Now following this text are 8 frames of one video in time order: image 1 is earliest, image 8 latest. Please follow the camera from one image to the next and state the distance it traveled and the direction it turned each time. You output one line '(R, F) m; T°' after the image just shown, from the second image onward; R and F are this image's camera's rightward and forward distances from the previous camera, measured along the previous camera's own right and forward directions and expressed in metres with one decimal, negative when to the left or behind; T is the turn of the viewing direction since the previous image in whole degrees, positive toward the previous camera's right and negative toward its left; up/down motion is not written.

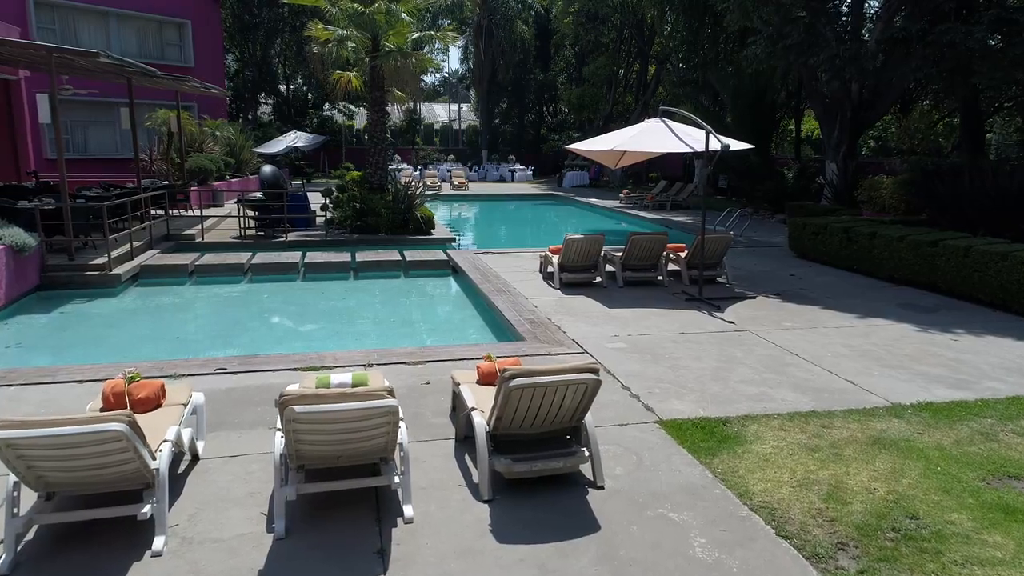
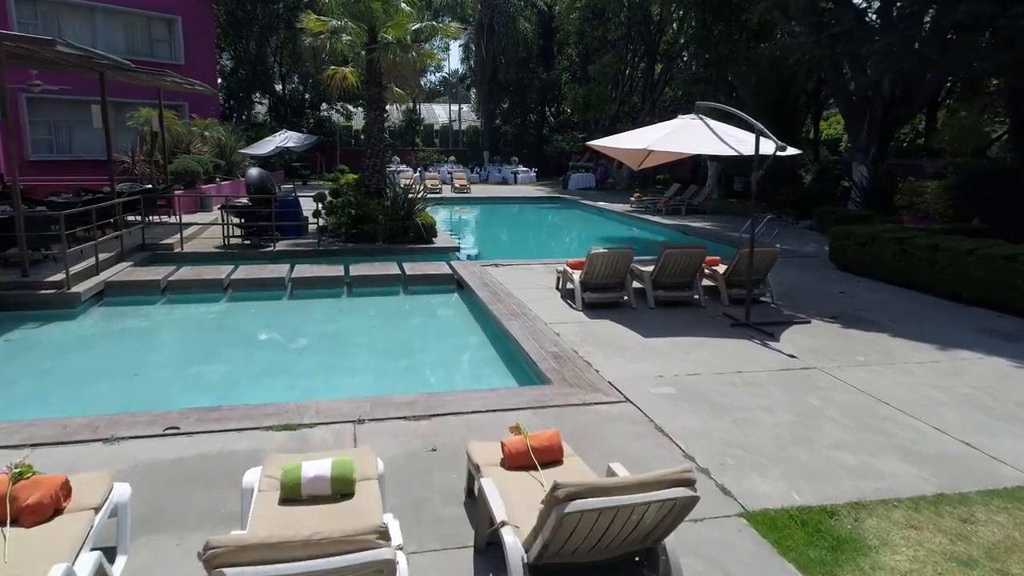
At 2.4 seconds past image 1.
(-0.2, +1.3) m; 0°
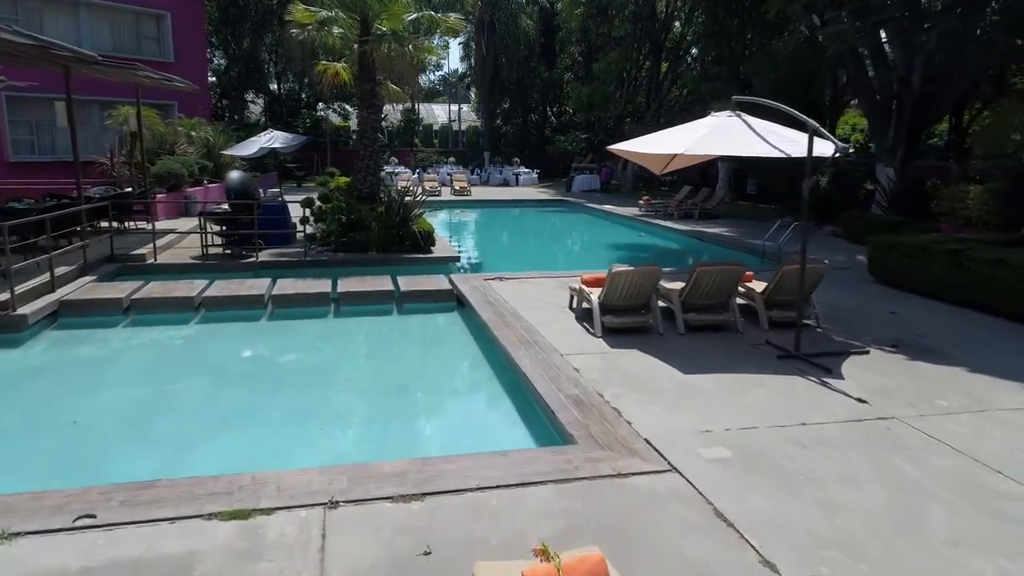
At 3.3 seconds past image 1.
(-0.1, +1.1) m; 0°
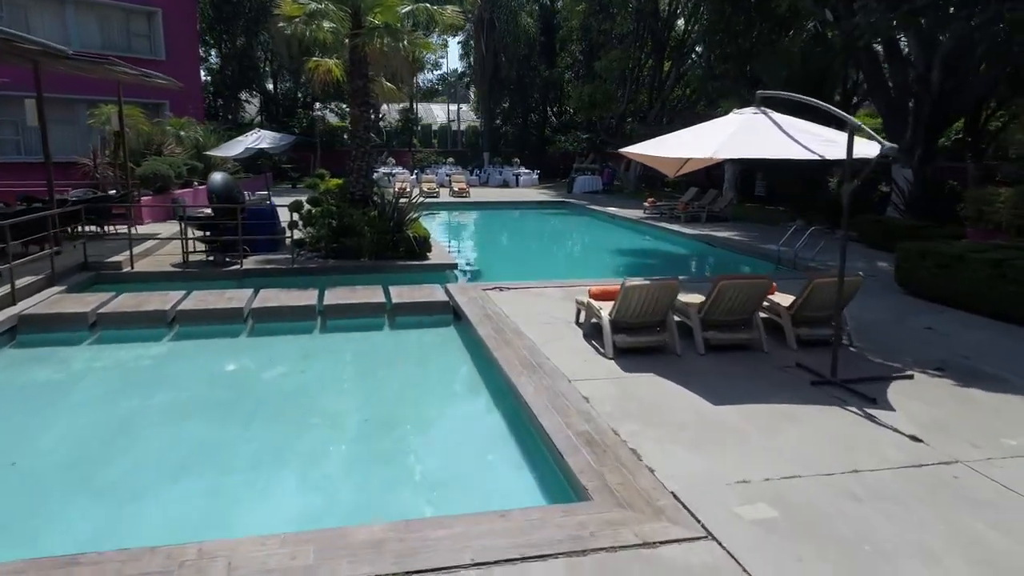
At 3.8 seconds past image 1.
(0.0, +0.7) m; 0°
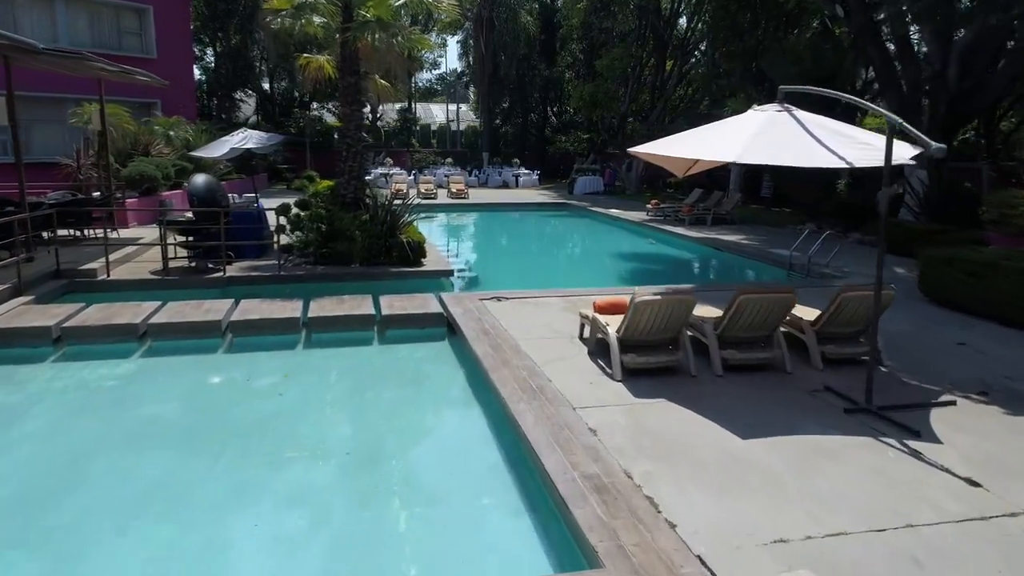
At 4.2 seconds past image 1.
(0.0, +0.6) m; 0°
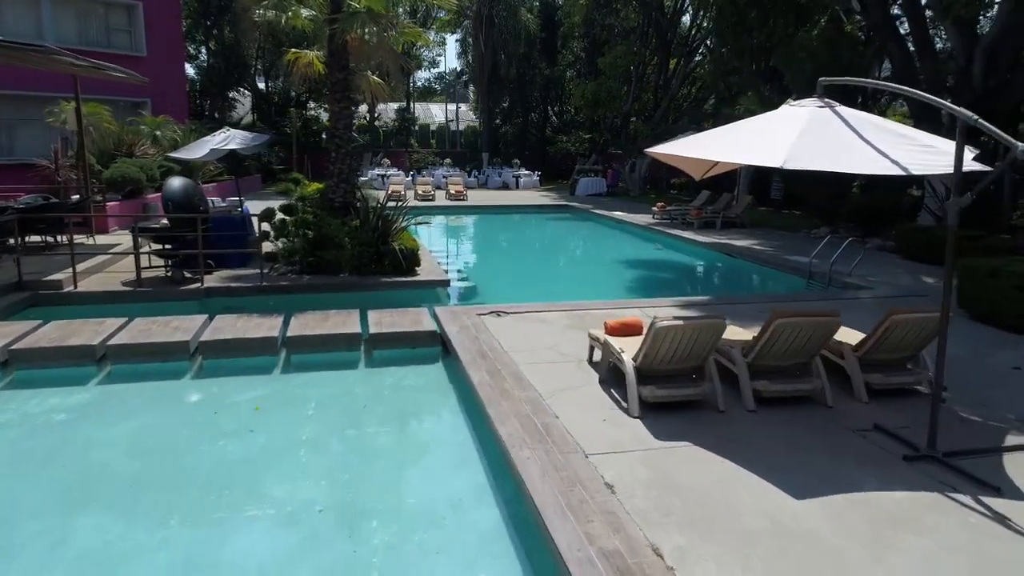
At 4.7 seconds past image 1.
(0.0, +0.8) m; 0°
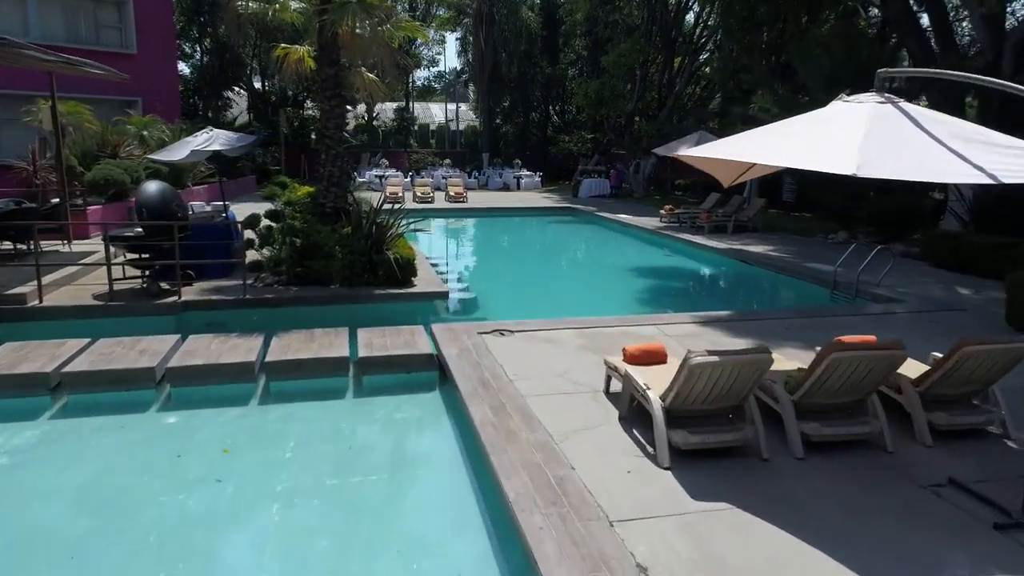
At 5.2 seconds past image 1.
(-0.1, +0.8) m; 0°
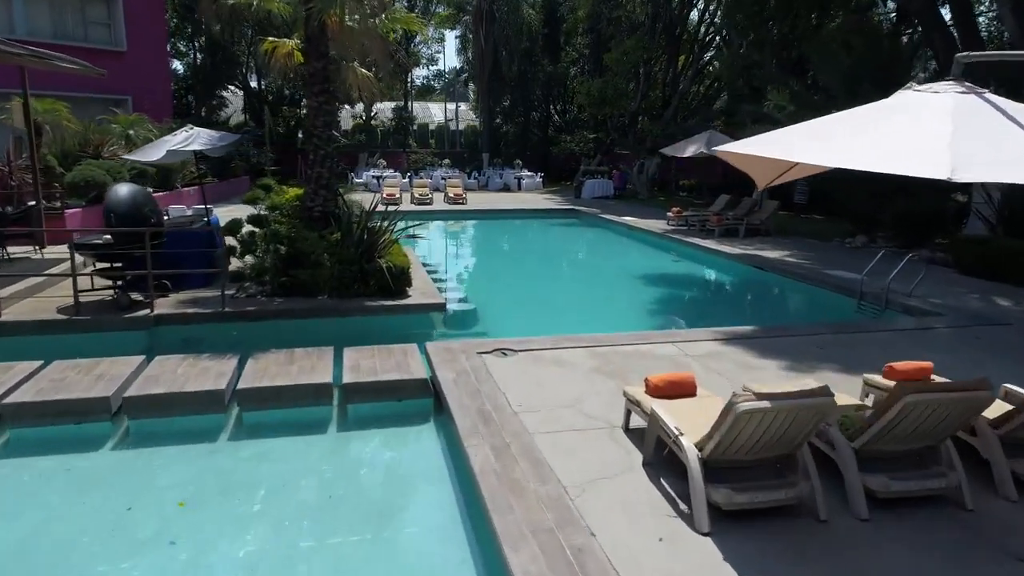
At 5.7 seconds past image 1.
(0.0, +0.8) m; 0°
